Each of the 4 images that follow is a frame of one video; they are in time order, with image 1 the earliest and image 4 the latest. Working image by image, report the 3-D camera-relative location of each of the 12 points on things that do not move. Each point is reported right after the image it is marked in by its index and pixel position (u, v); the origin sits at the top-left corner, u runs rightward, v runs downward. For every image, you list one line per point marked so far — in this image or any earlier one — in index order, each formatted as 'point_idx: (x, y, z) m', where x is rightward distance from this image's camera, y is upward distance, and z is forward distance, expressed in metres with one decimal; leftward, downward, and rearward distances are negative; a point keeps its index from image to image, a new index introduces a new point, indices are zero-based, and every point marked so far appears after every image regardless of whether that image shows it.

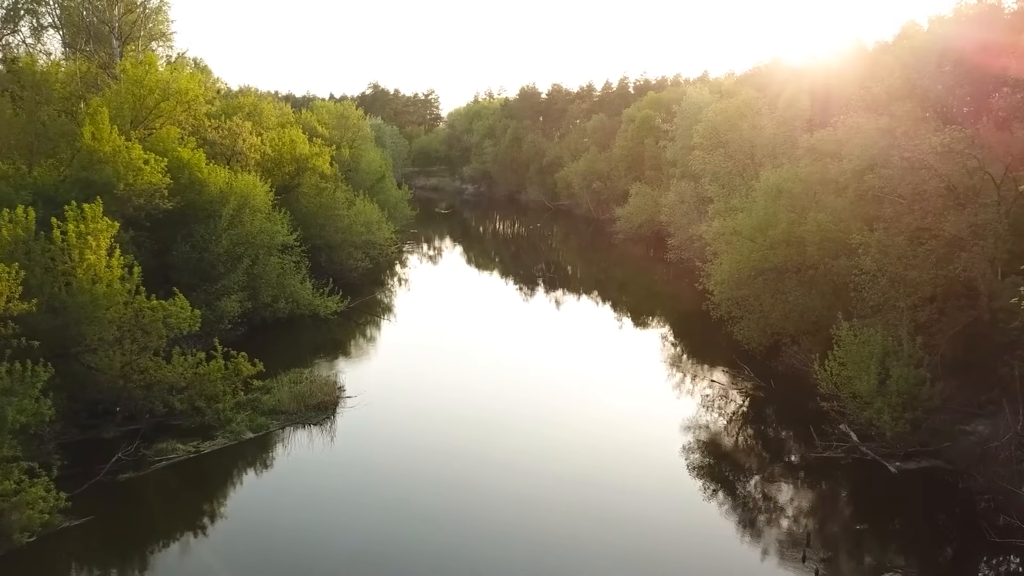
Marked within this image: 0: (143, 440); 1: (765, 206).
0: (-9.3, -3.9, +15.1) m
1: (+8.3, +2.7, +19.5) m
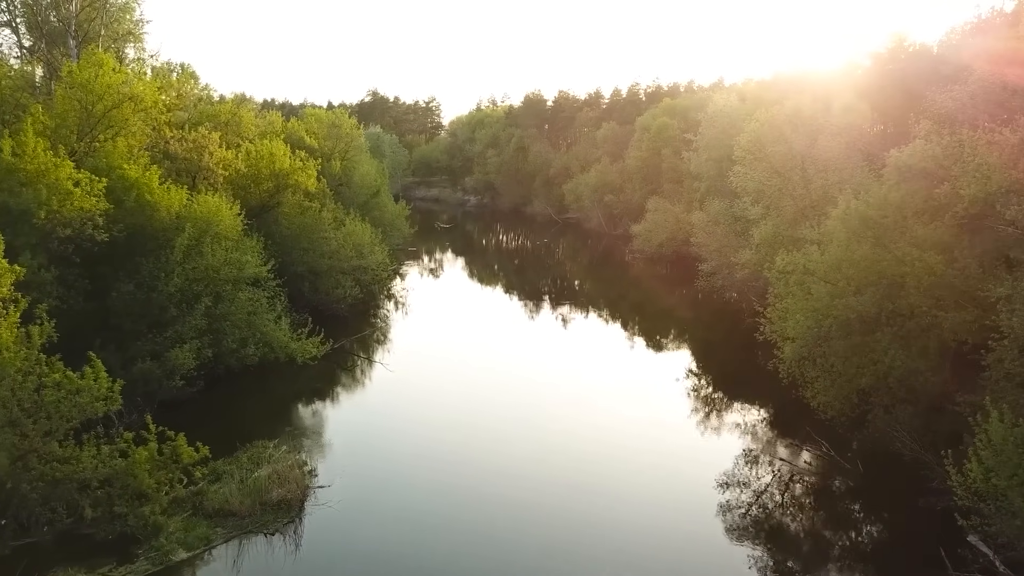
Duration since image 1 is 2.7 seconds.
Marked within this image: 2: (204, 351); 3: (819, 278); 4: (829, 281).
0: (-8.9, -5.2, +11.2) m
1: (+8.7, +1.3, +15.7) m
2: (-9.6, -2.0, +18.8) m
3: (+8.2, +0.2, +15.9) m
4: (+8.3, +0.1, +15.6) m
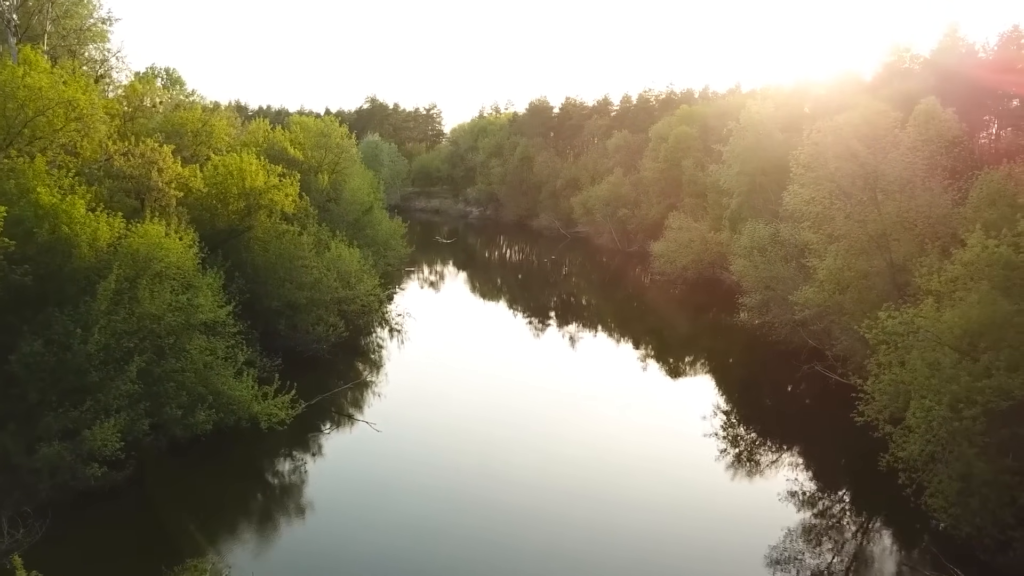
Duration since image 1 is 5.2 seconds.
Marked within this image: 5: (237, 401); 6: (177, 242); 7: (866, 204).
0: (-8.6, -6.4, +7.2) m
1: (+9.1, 0.0, +11.8) m
2: (-9.3, -3.3, +14.8) m
3: (+8.6, -1.1, +11.9) m
4: (+8.7, -1.2, +11.7) m
5: (-7.8, -3.2, +17.0) m
6: (-9.5, +1.3, +16.9) m
7: (+11.0, +2.6, +18.7) m
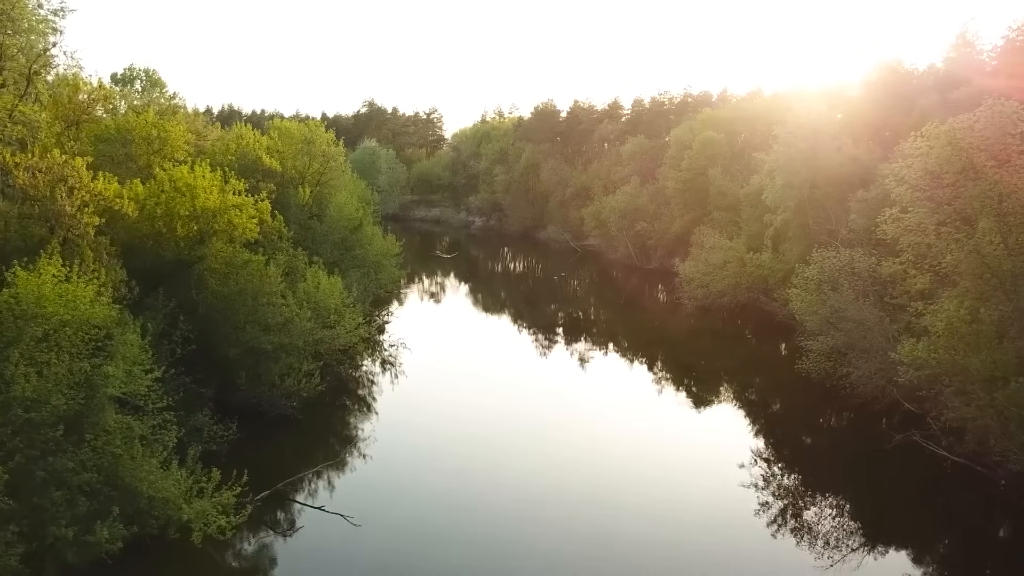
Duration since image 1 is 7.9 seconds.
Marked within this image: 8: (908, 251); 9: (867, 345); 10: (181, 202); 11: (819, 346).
0: (-8.2, -7.7, +2.8) m
1: (+9.5, -1.3, +7.3) m
2: (-8.8, -4.6, +10.4) m
3: (+9.0, -2.4, +7.5) m
4: (+9.1, -2.5, +7.2) m
5: (-7.4, -4.5, +12.6) m
6: (-9.0, 0.0, +12.5) m
7: (+11.4, +1.3, +14.2) m
8: (+10.9, +1.1, +16.6) m
9: (+10.8, -1.8, +18.4) m
10: (-9.9, +2.7, +18.0) m
11: (+10.1, -1.9, +19.7) m
